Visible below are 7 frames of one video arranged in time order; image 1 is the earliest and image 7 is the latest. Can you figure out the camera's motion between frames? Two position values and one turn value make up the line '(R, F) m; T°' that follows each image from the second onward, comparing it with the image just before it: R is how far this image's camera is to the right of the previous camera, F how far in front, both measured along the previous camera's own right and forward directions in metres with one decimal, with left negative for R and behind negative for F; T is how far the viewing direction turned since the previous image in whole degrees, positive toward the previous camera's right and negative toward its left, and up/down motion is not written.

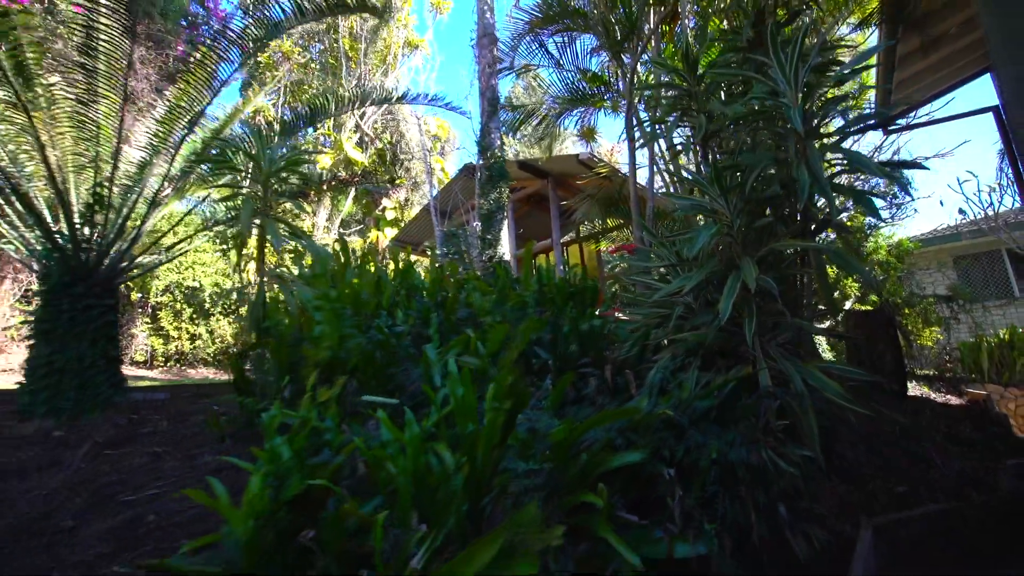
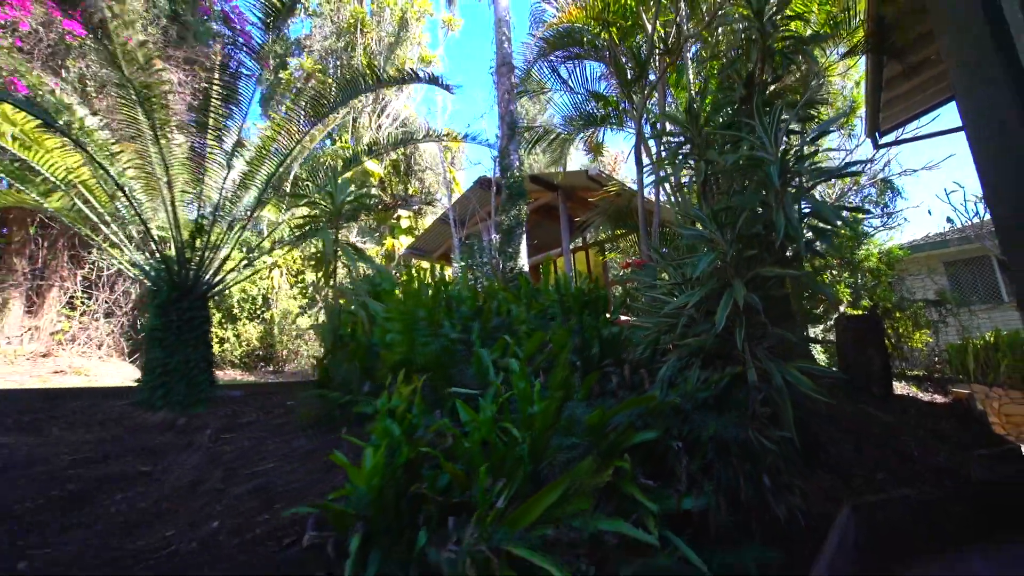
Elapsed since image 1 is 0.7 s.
(-0.2, -0.5) m; 0°
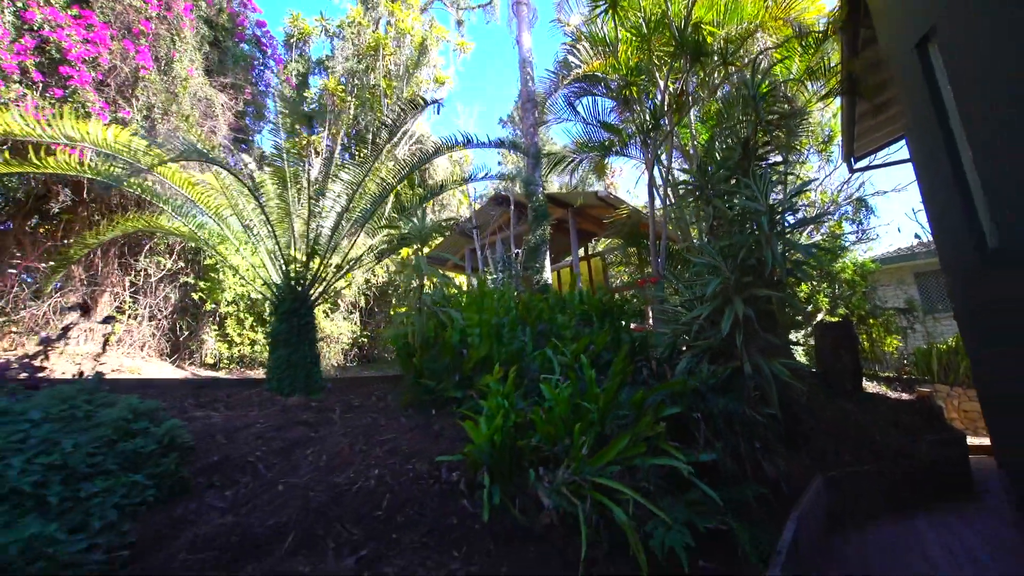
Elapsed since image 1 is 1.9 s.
(-0.4, -0.8) m; +1°
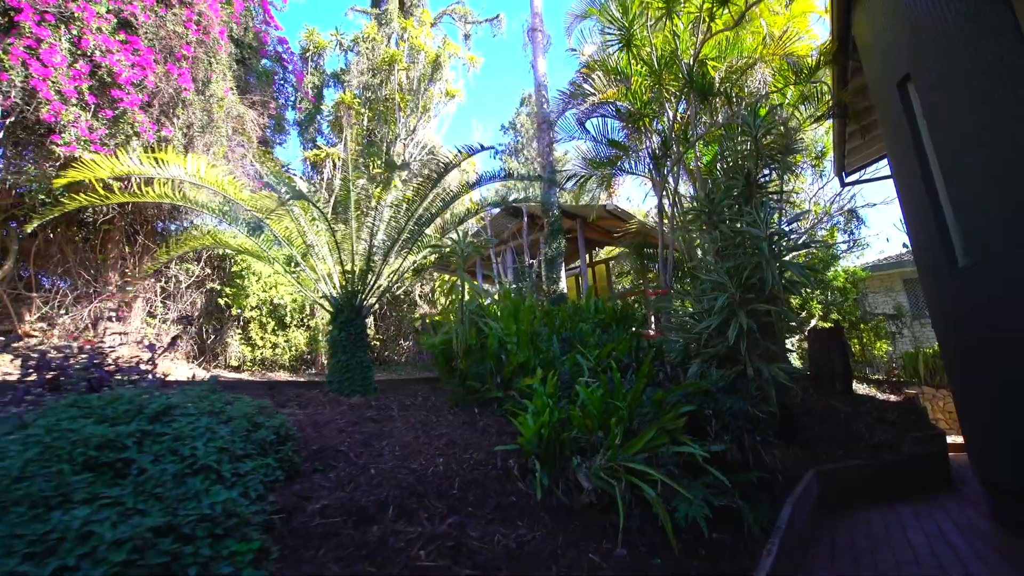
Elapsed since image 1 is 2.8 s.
(-0.3, -0.5) m; +1°
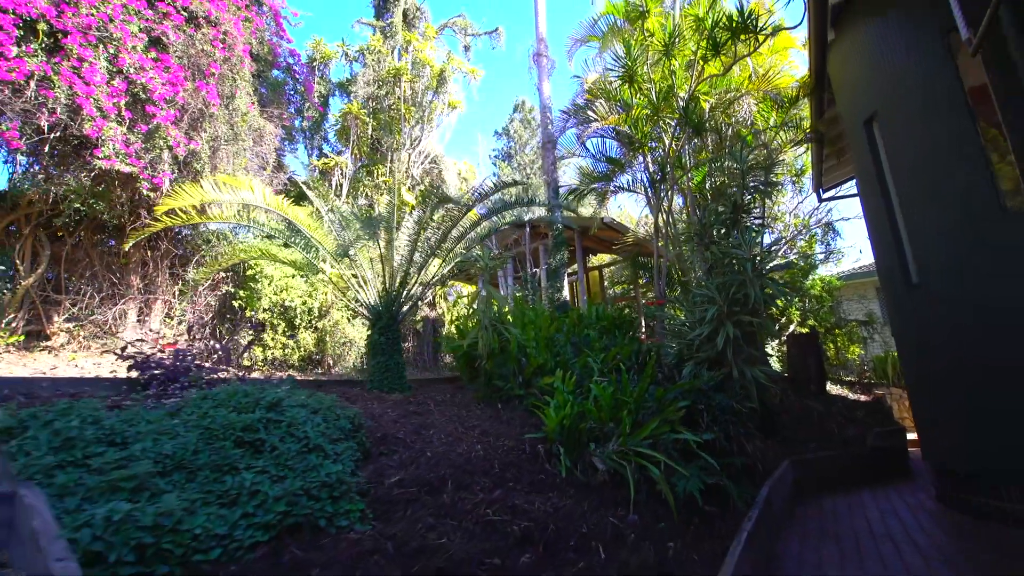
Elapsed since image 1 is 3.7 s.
(-0.3, -0.6) m; +2°
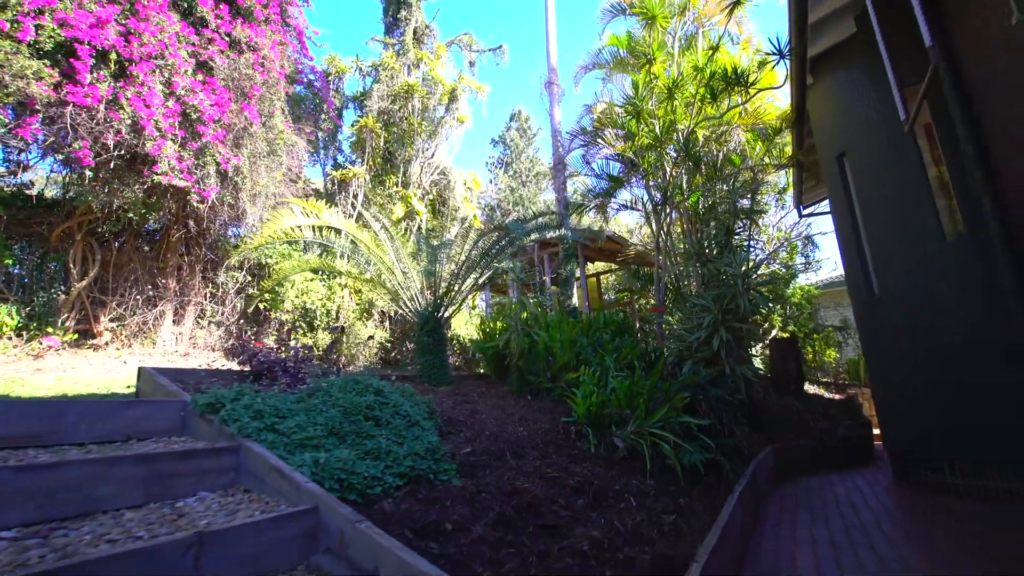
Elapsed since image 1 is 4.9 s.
(-0.5, -0.8) m; +2°
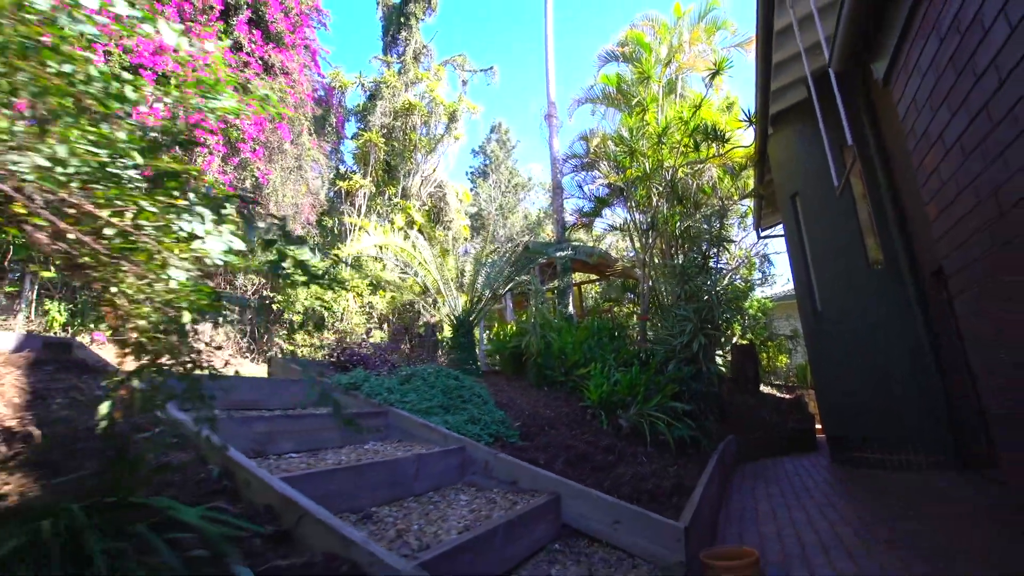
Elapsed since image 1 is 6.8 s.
(-0.7, -1.1) m; +4°
